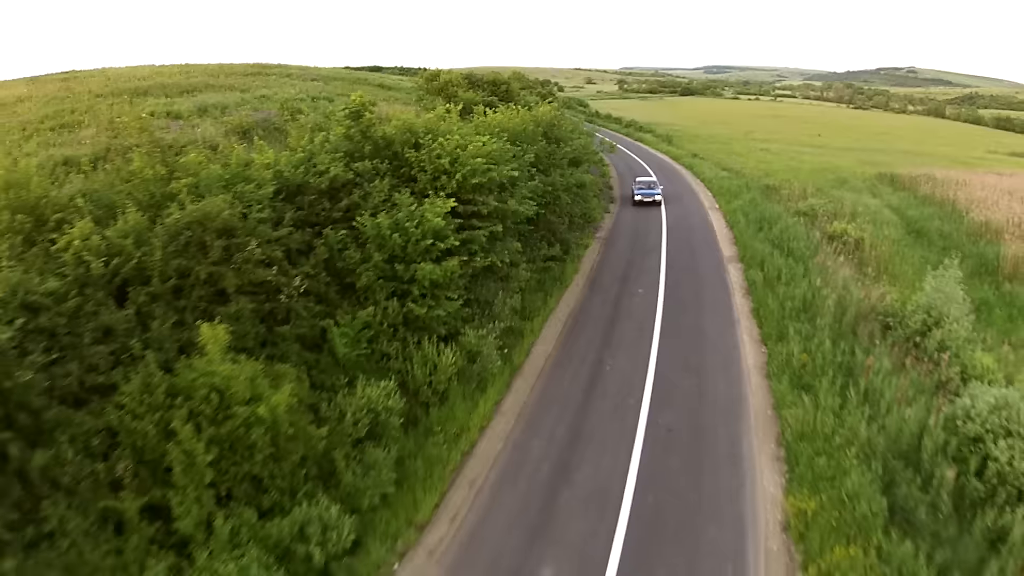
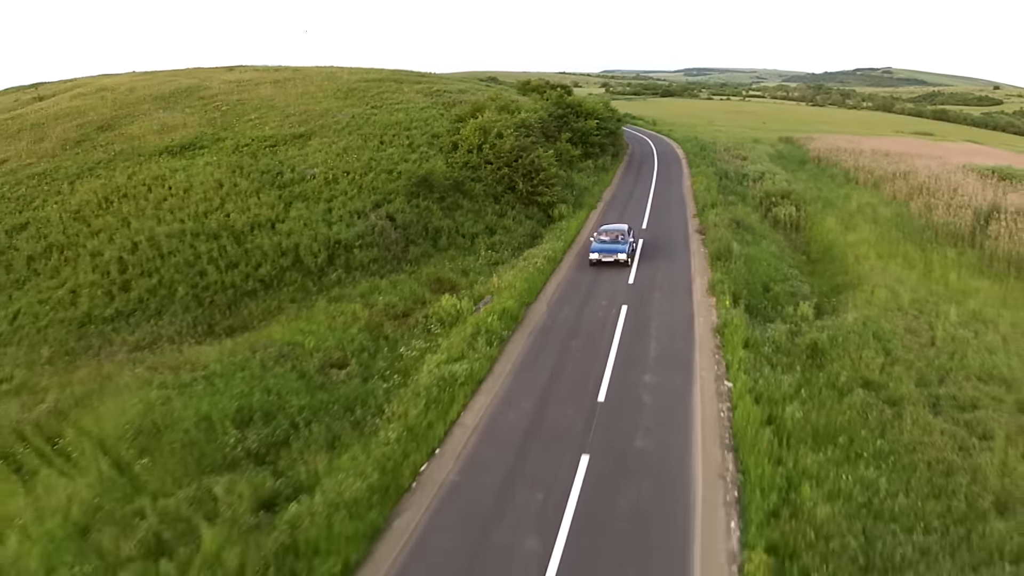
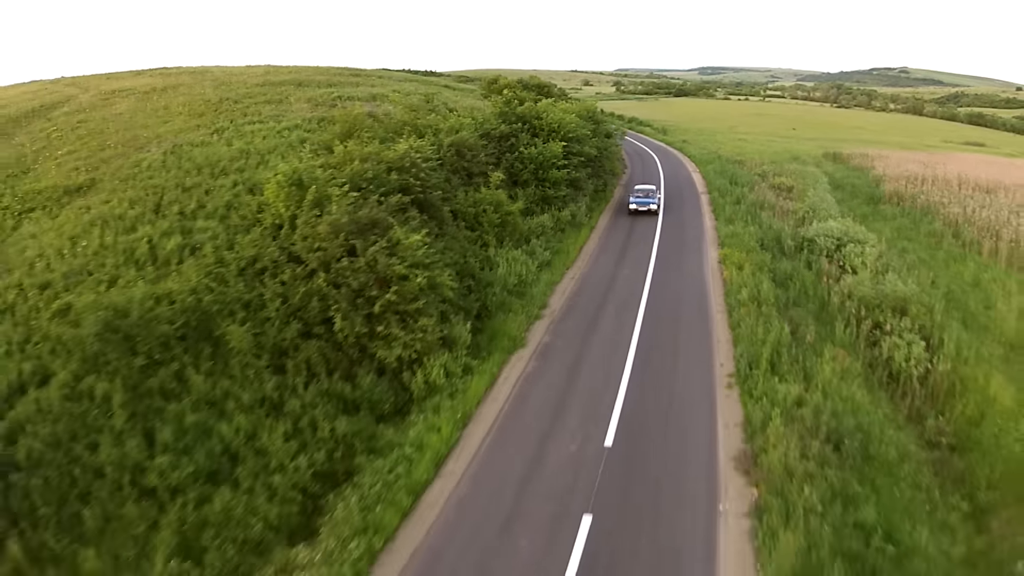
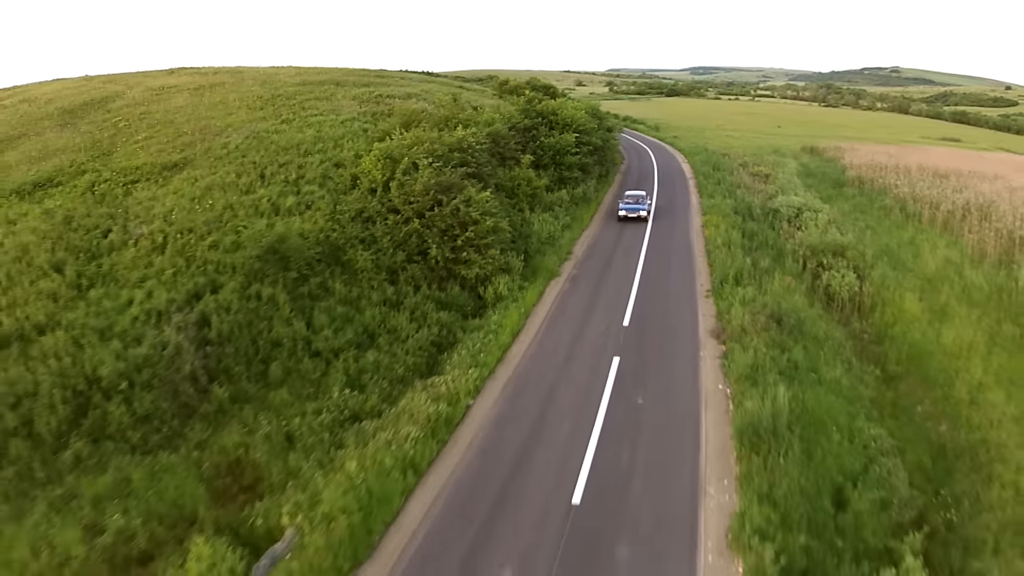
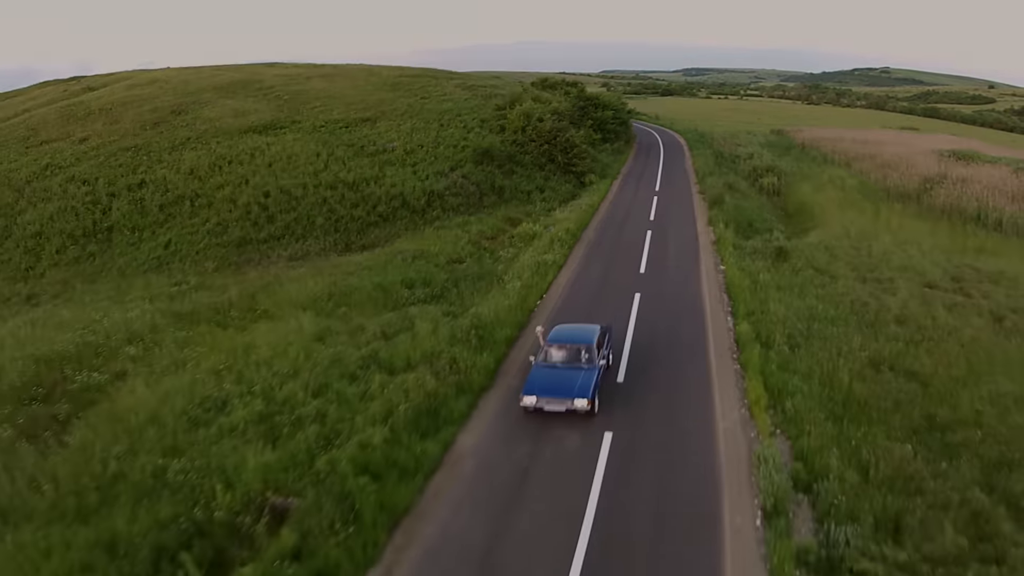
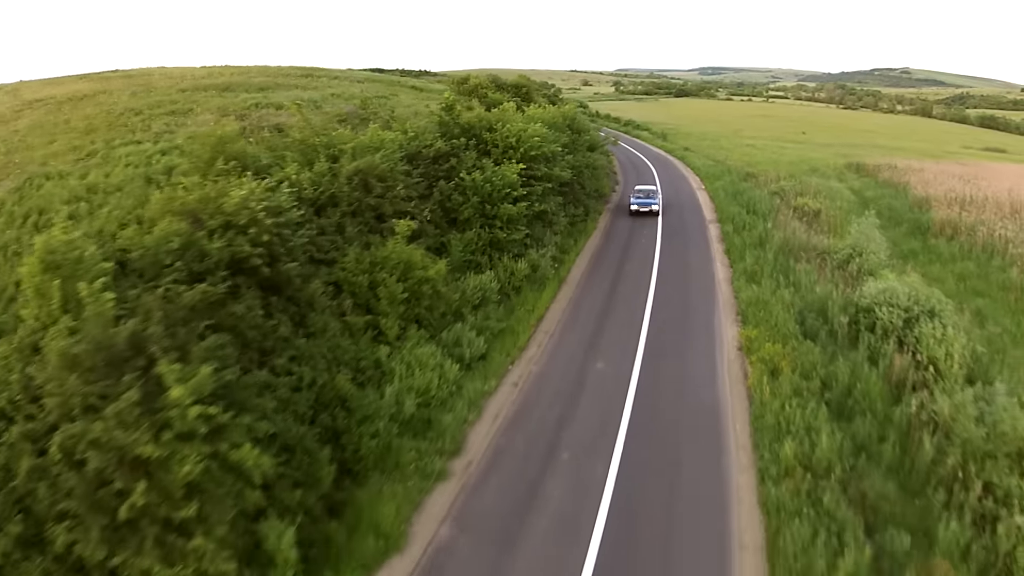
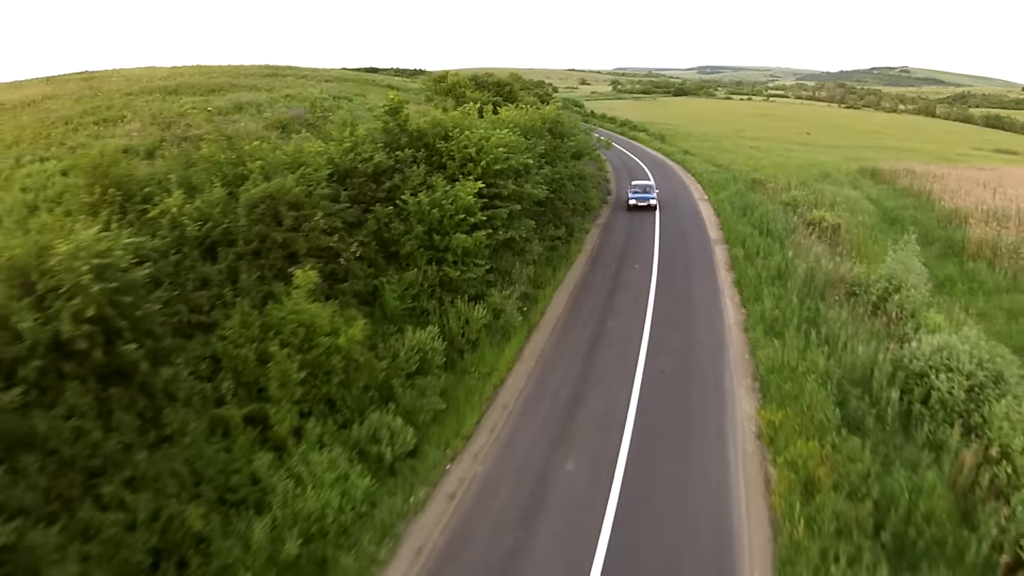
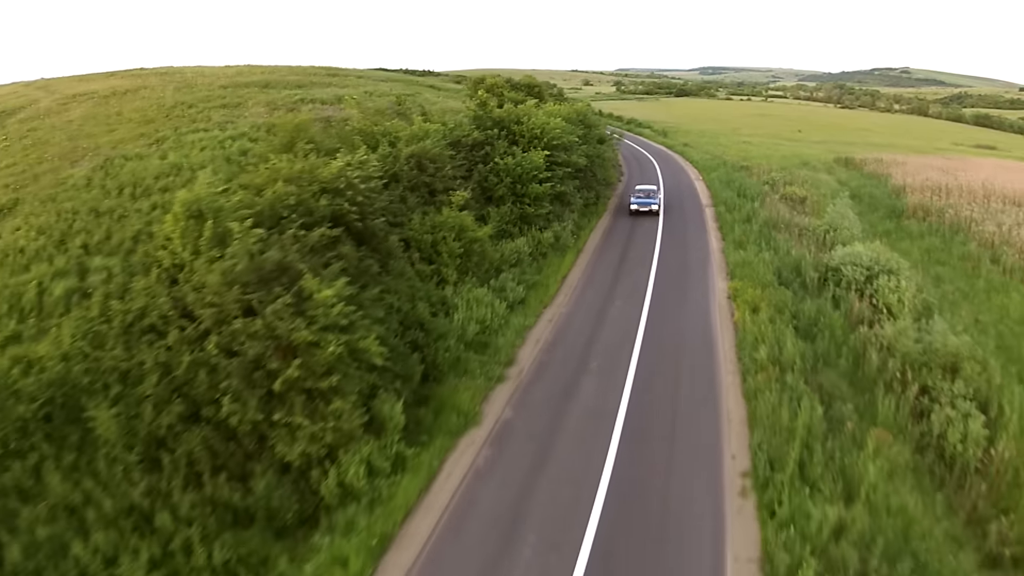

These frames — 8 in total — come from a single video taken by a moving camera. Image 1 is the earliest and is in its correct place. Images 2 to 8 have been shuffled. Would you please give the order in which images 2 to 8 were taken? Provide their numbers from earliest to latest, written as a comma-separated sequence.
7, 6, 8, 3, 4, 2, 5
